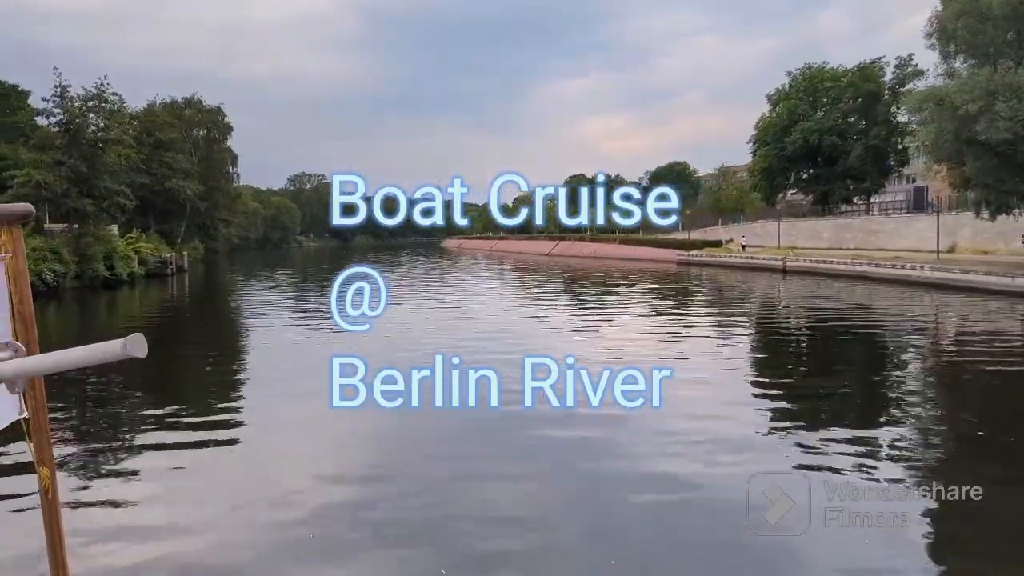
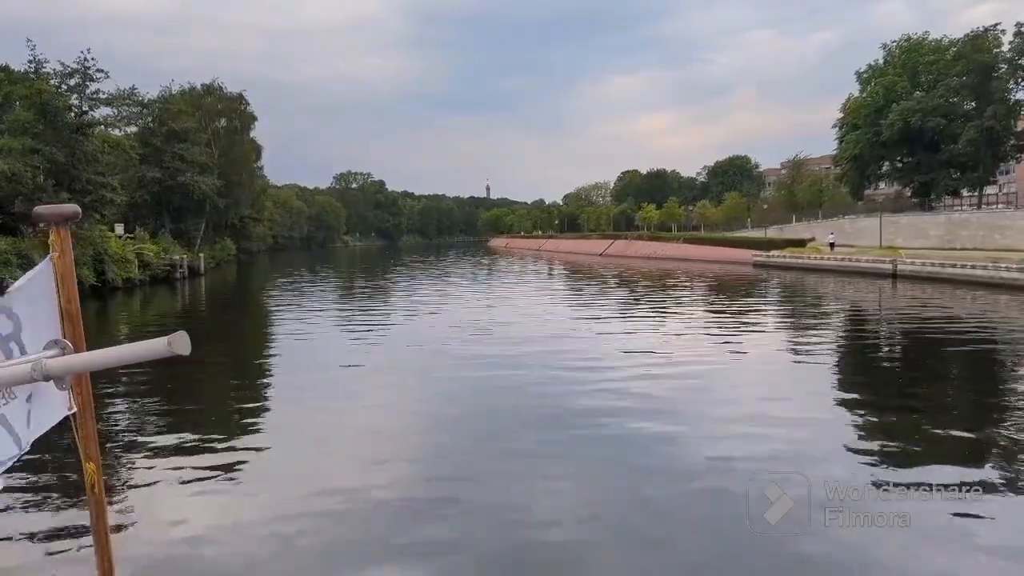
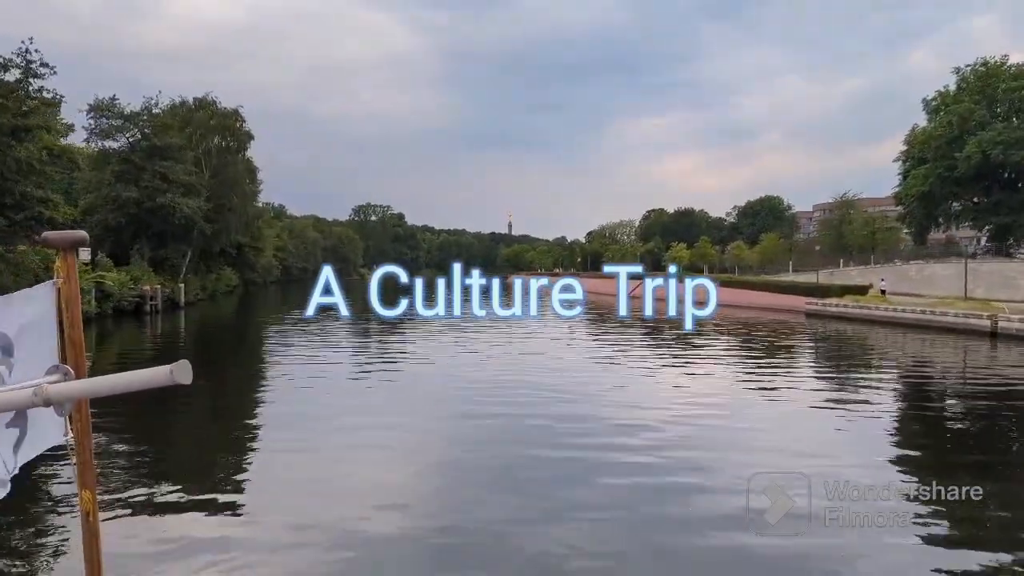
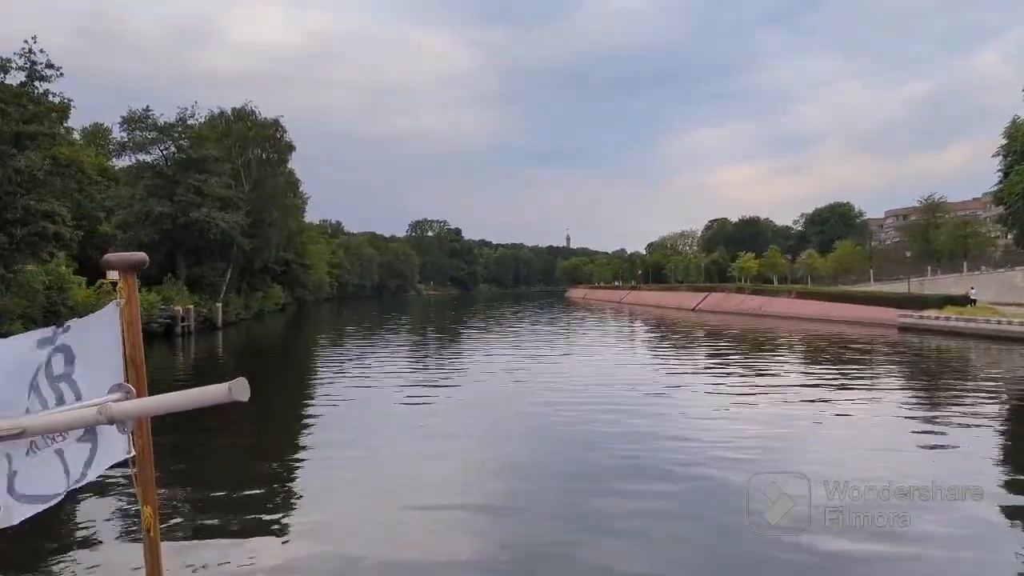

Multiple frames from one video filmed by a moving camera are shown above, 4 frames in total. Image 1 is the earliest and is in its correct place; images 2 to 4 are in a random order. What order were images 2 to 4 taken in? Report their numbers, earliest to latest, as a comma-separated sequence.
2, 3, 4
